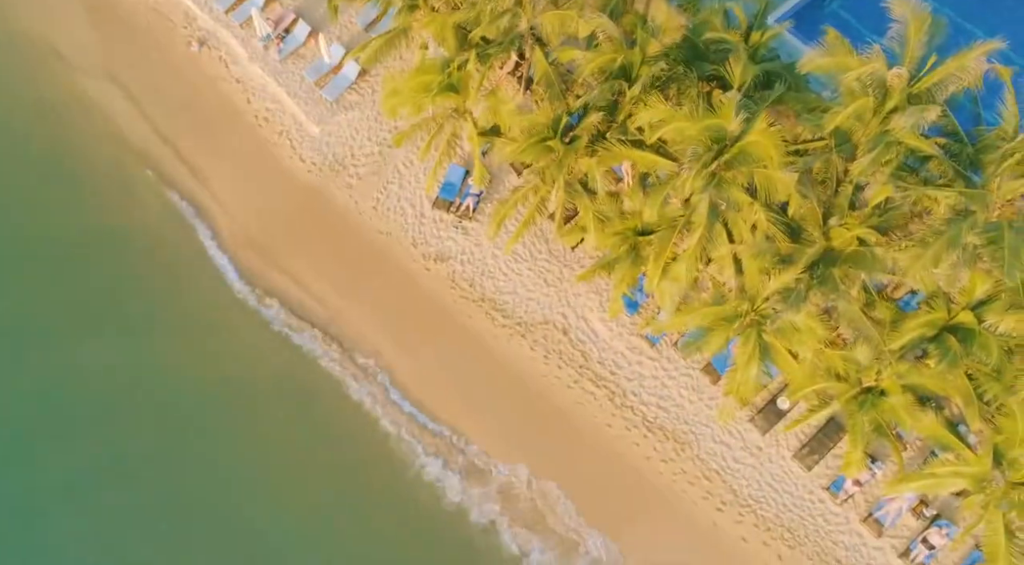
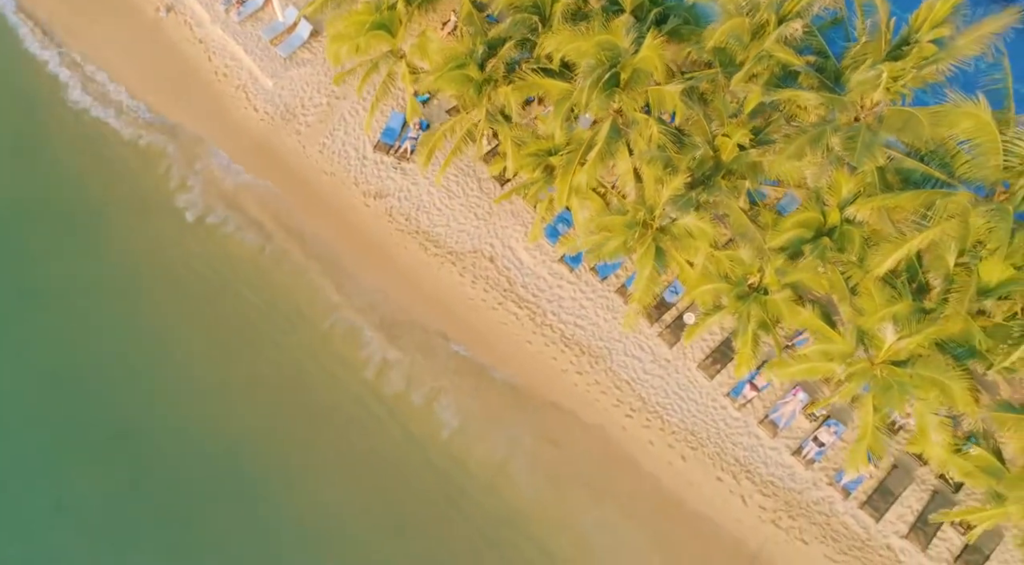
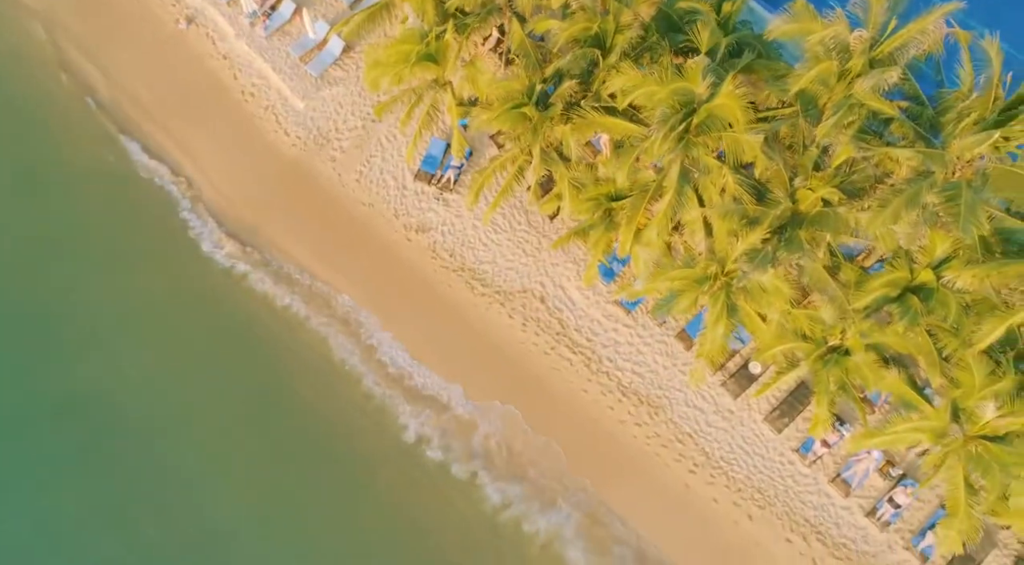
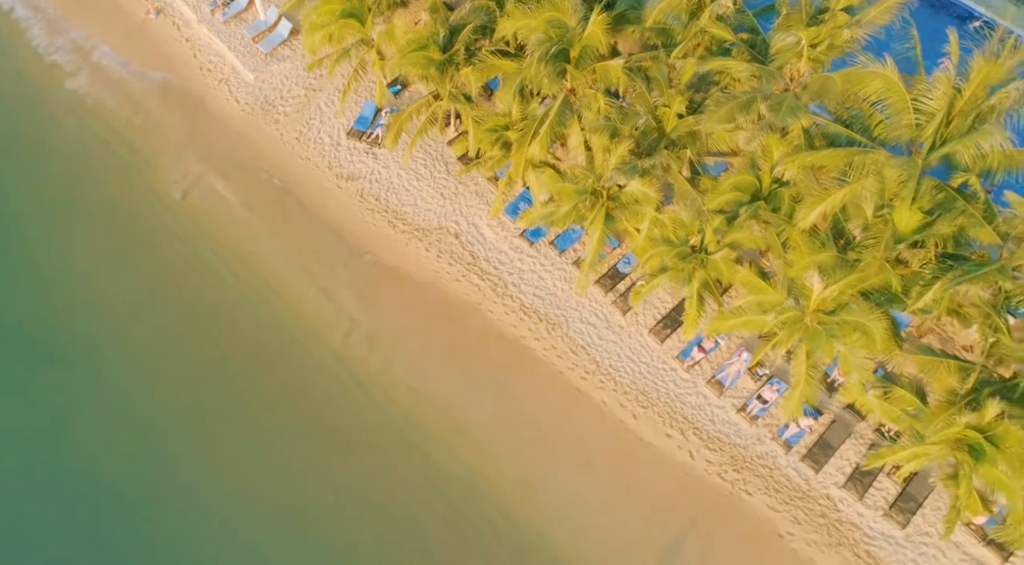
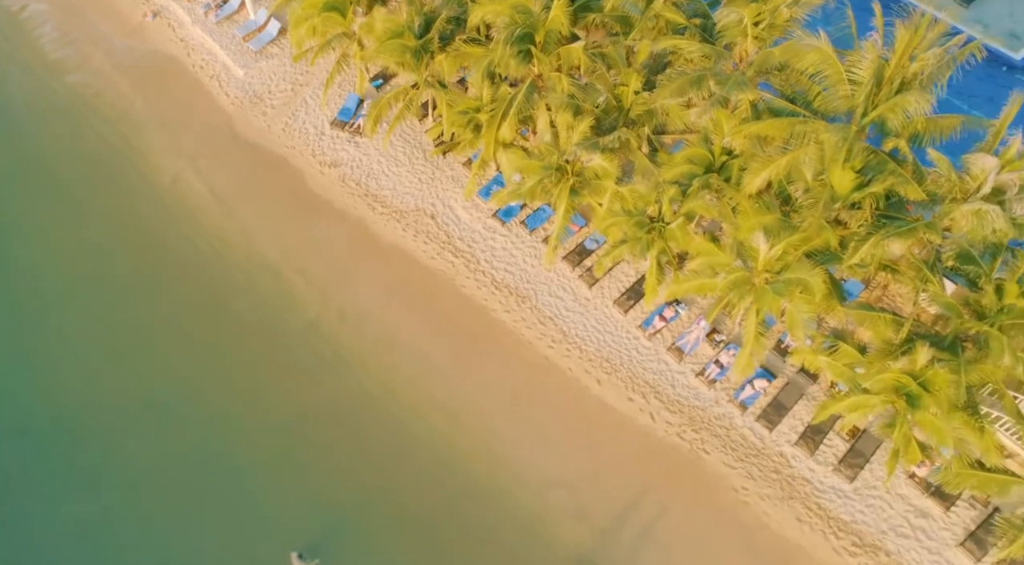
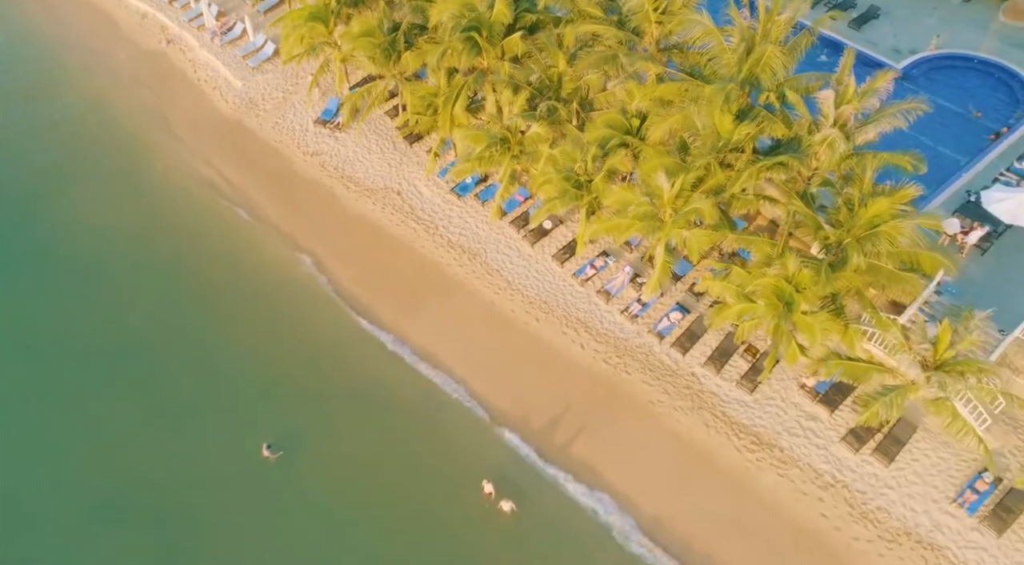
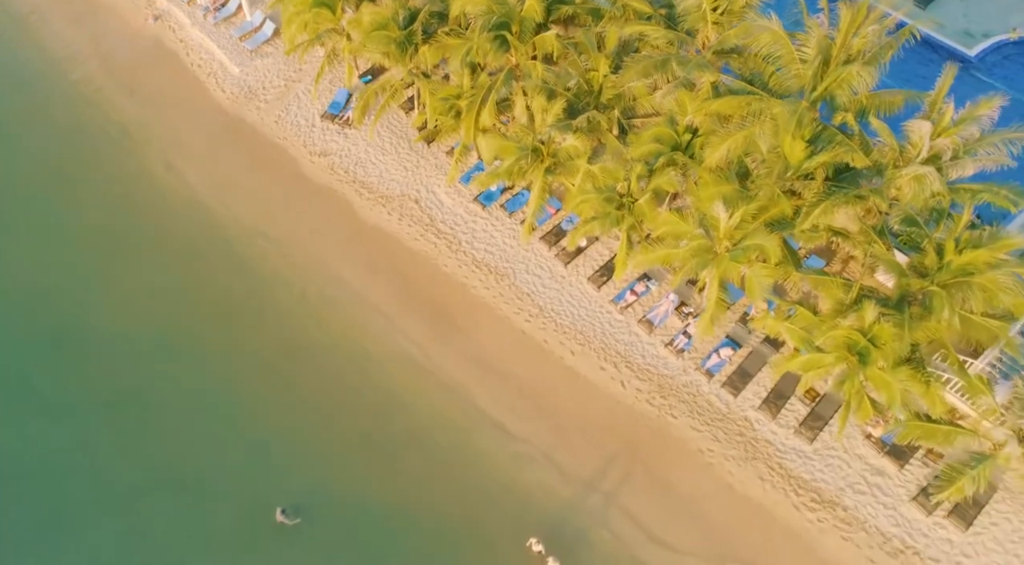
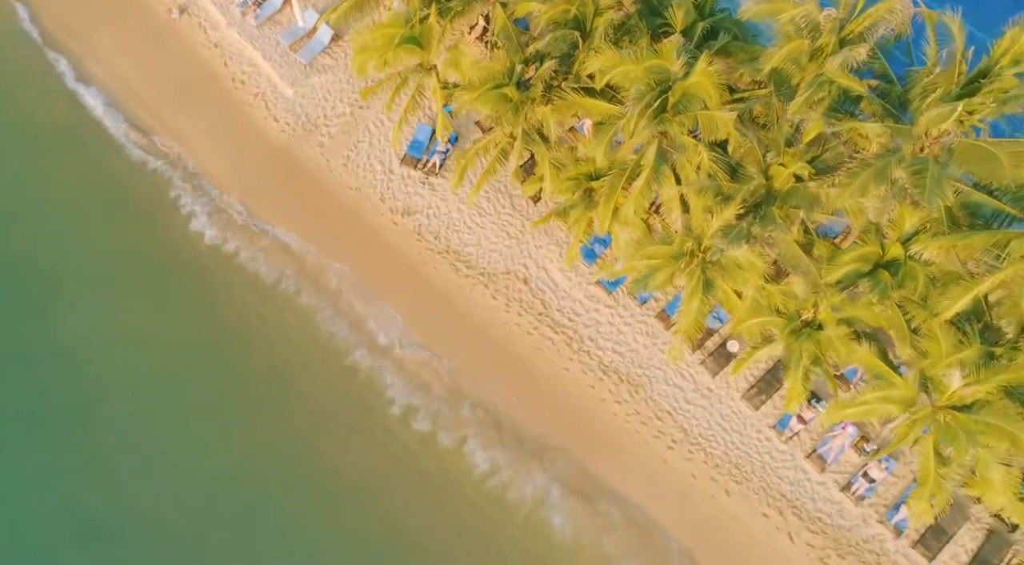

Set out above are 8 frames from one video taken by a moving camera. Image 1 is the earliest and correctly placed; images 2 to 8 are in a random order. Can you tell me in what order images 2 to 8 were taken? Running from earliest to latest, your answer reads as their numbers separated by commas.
3, 8, 2, 4, 5, 7, 6
